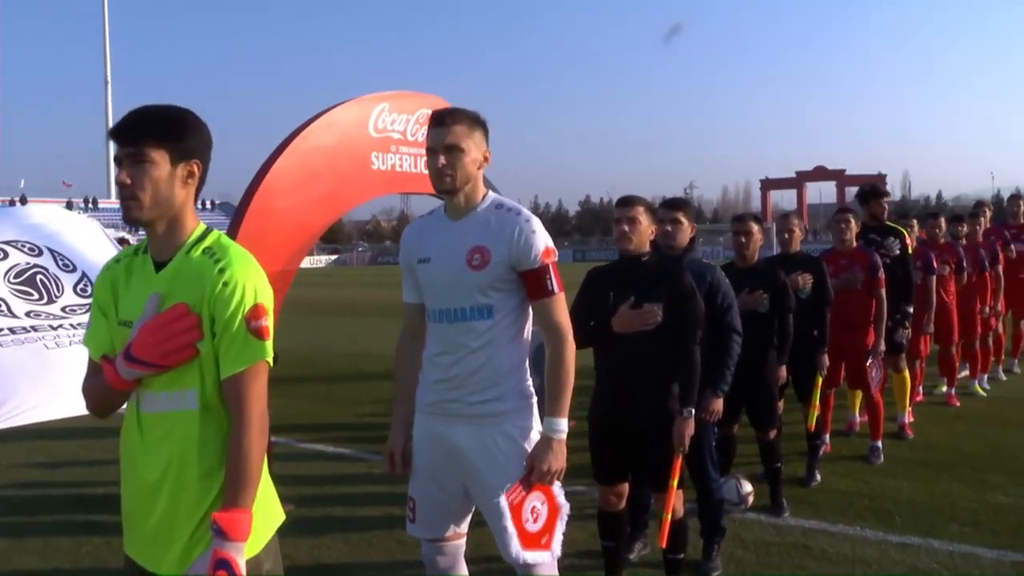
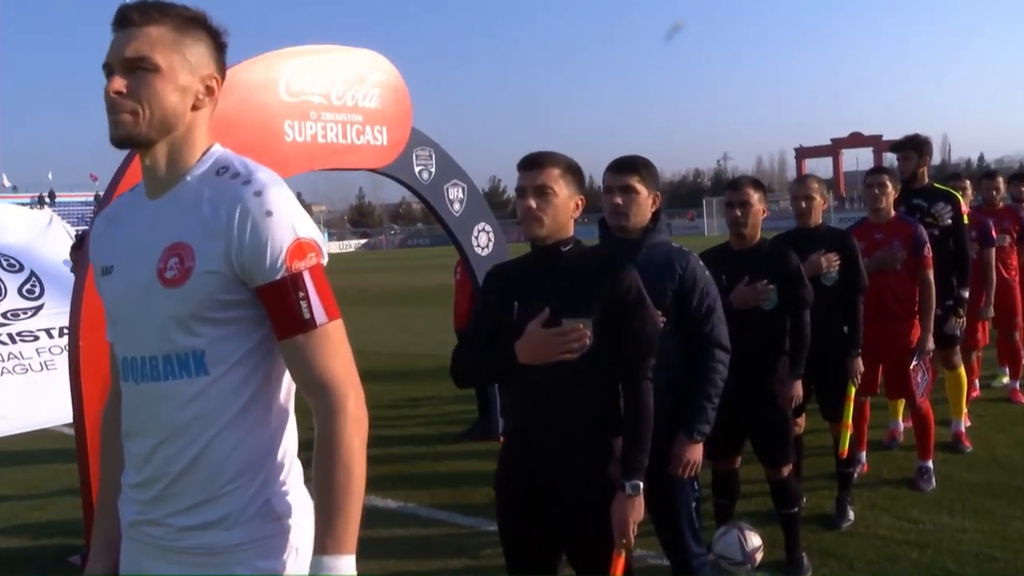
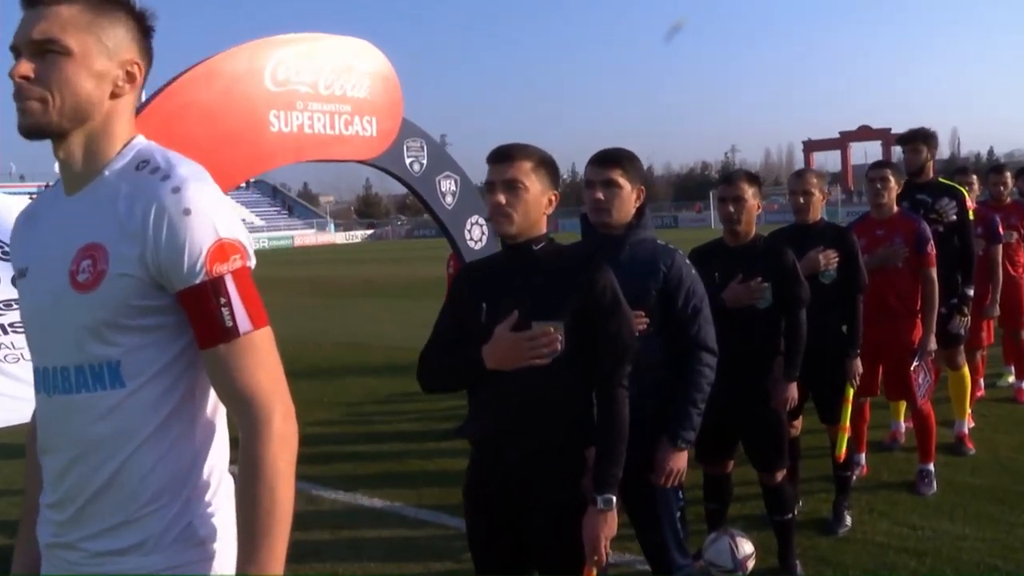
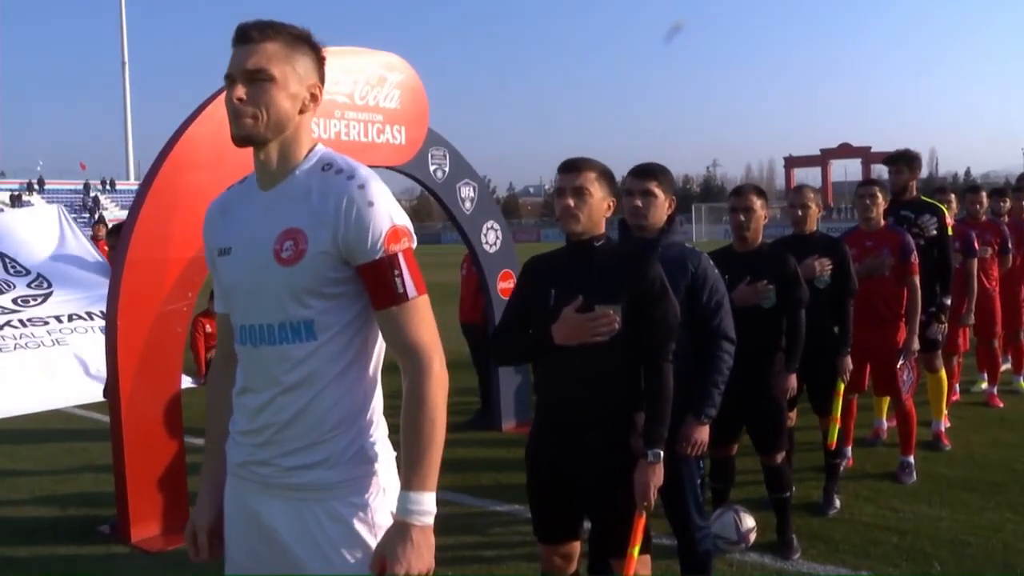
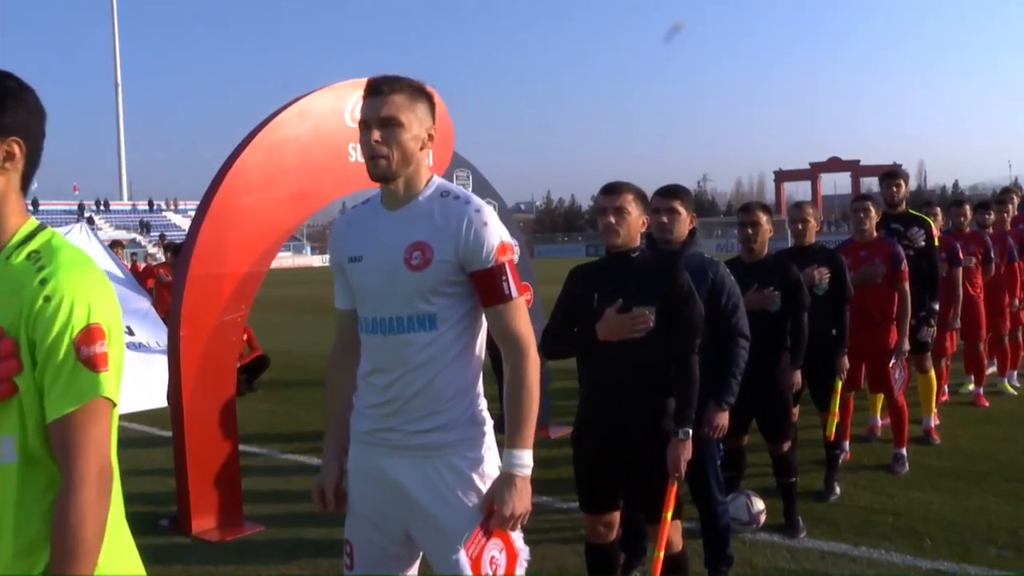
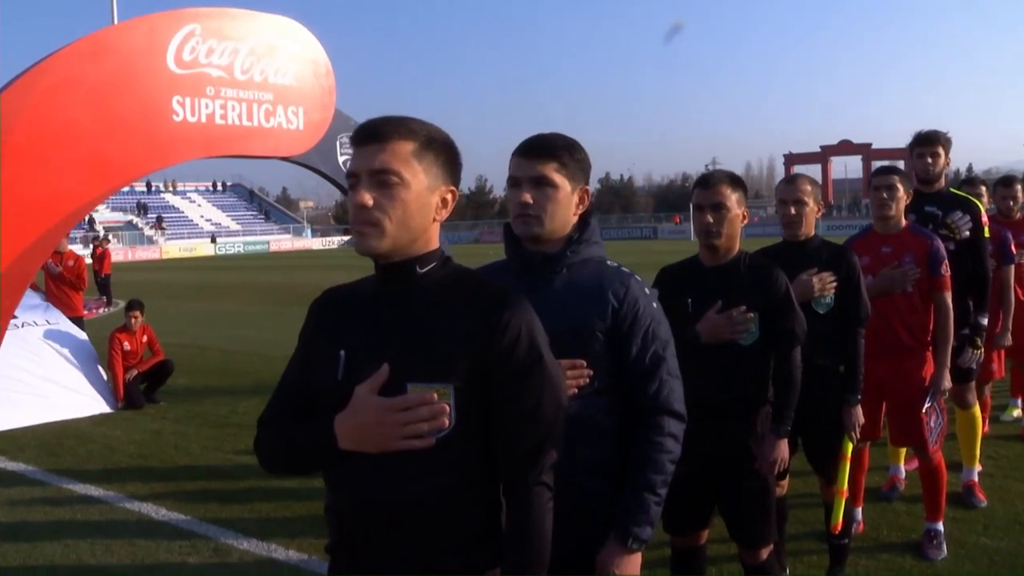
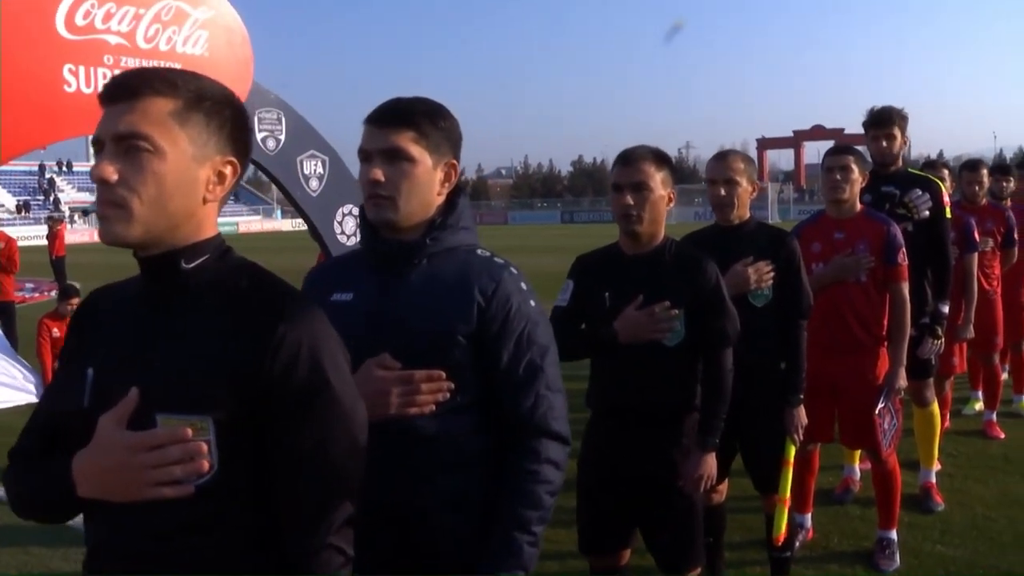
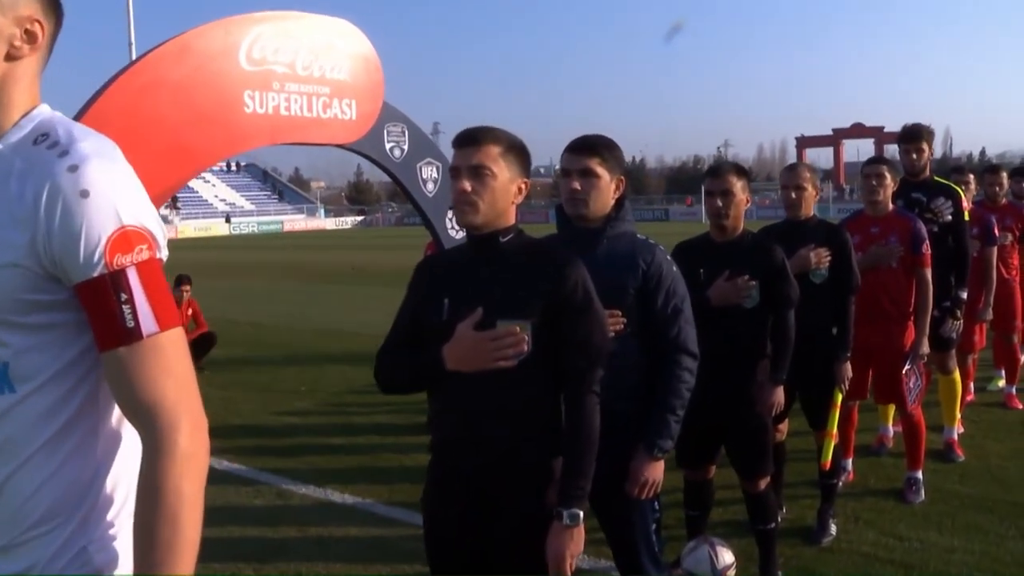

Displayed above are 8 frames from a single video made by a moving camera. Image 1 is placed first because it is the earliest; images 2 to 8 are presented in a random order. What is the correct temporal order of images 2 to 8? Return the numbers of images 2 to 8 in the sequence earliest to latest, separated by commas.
5, 4, 2, 3, 8, 6, 7
